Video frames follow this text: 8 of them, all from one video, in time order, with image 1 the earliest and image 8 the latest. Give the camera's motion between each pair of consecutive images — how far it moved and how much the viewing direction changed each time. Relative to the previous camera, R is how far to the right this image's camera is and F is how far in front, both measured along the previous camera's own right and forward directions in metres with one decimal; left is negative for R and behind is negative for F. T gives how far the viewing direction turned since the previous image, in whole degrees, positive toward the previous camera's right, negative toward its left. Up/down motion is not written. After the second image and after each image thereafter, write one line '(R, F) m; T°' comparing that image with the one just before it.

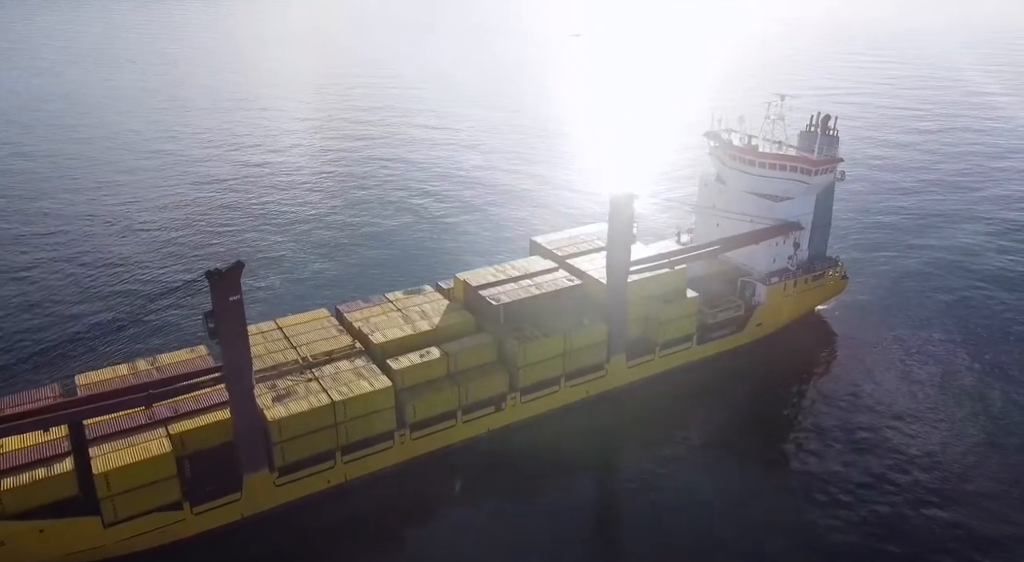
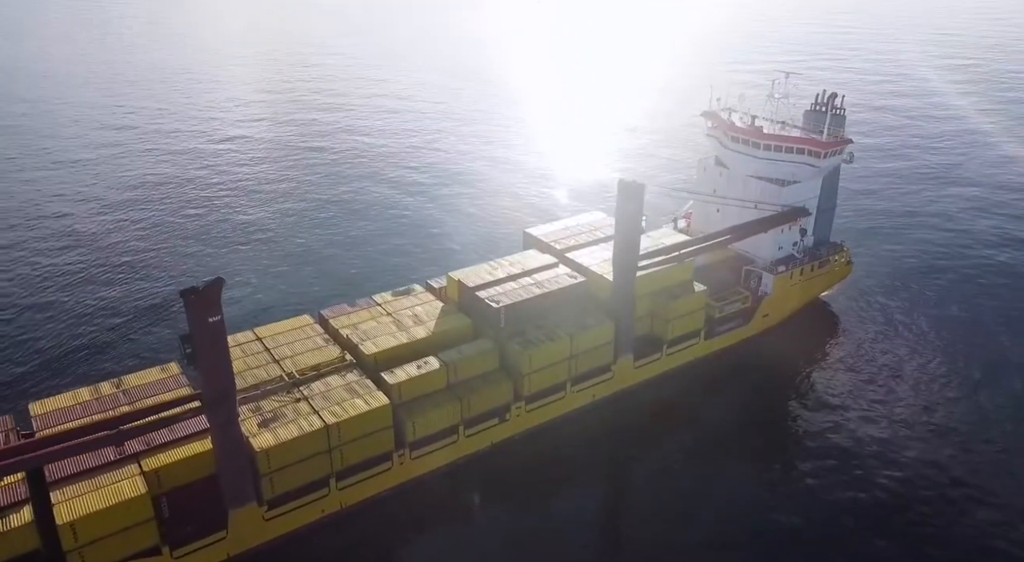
(-2.4, +4.0) m; +3°
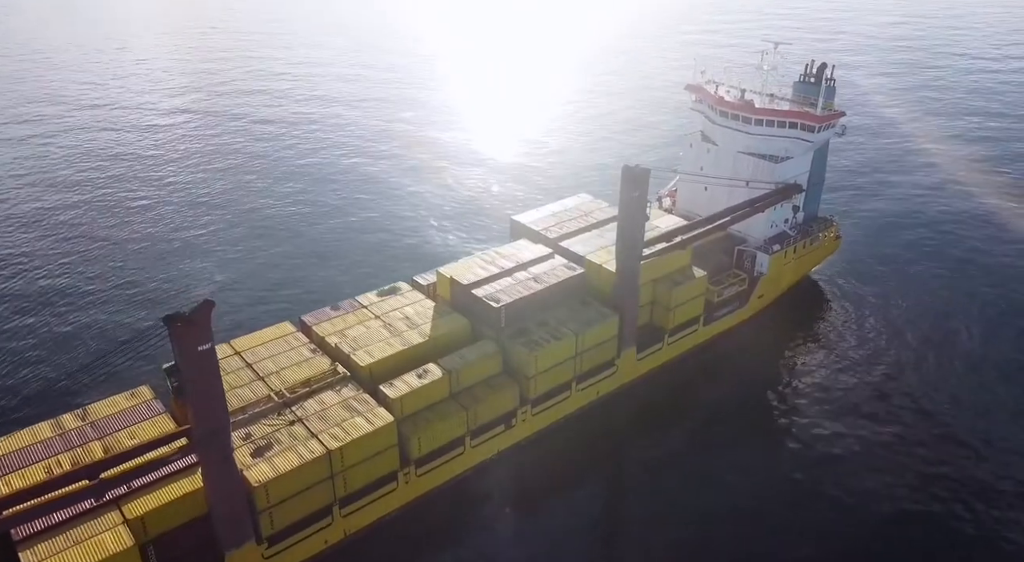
(-3.4, +3.4) m; +5°
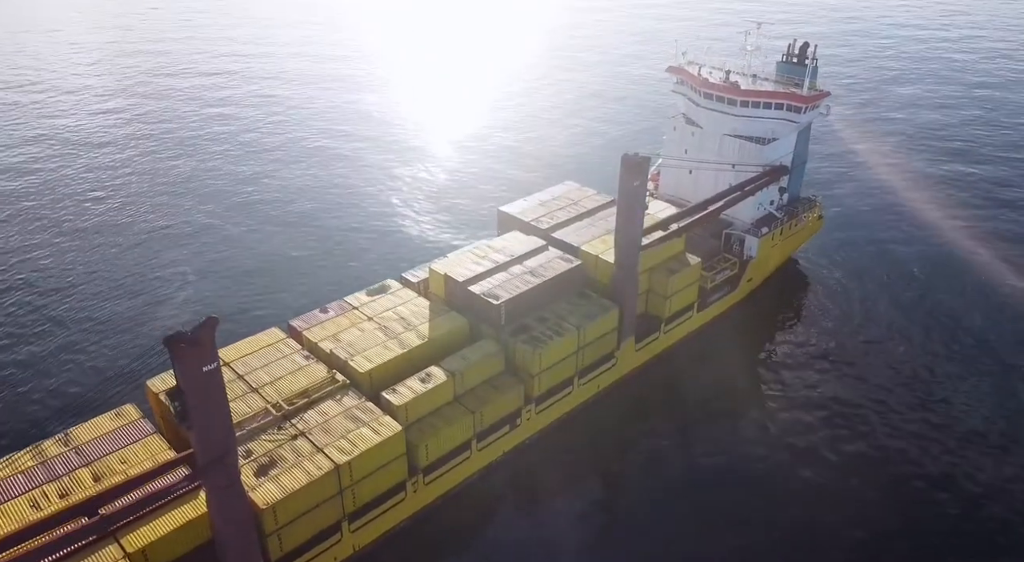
(-2.6, +1.6) m; +4°
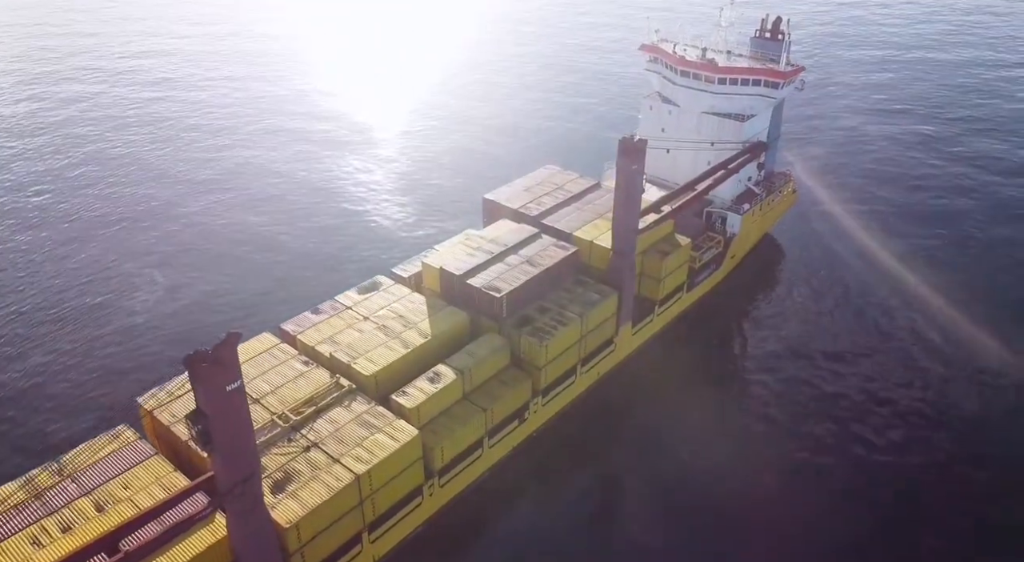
(-3.3, +1.2) m; +5°
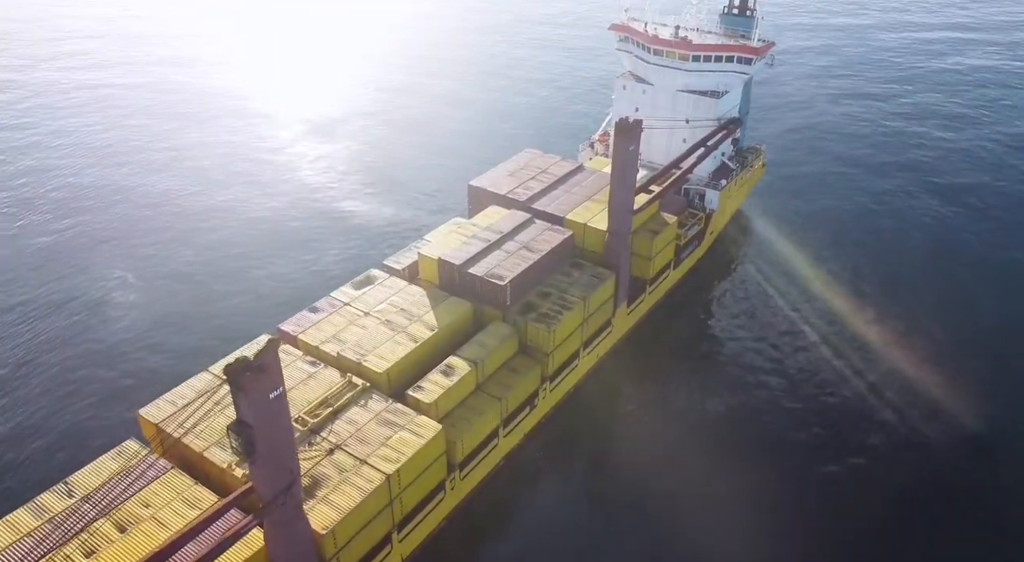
(-3.5, +0.5) m; +5°
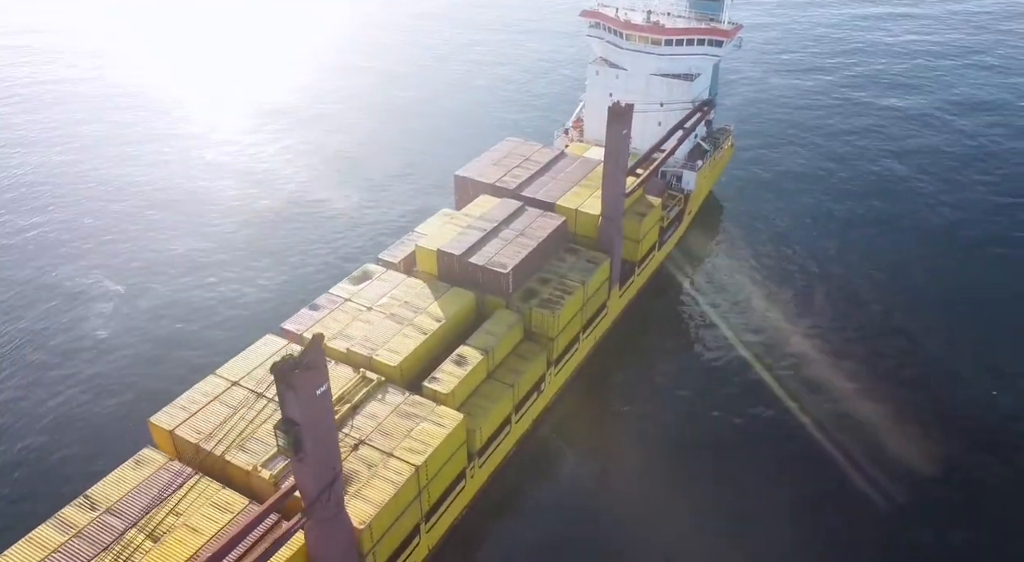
(-3.0, -0.2) m; +4°
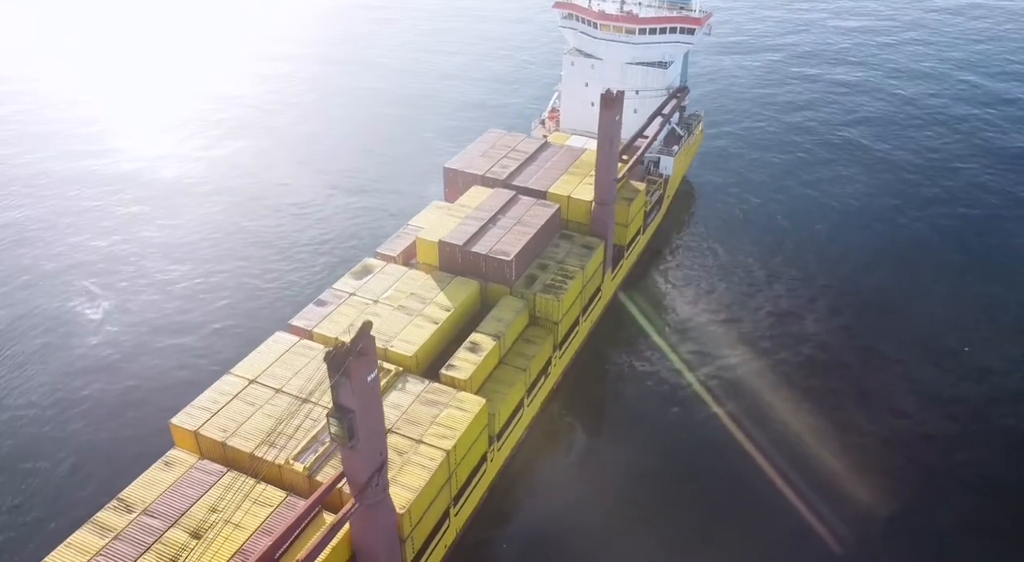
(-3.0, -0.8) m; +4°
